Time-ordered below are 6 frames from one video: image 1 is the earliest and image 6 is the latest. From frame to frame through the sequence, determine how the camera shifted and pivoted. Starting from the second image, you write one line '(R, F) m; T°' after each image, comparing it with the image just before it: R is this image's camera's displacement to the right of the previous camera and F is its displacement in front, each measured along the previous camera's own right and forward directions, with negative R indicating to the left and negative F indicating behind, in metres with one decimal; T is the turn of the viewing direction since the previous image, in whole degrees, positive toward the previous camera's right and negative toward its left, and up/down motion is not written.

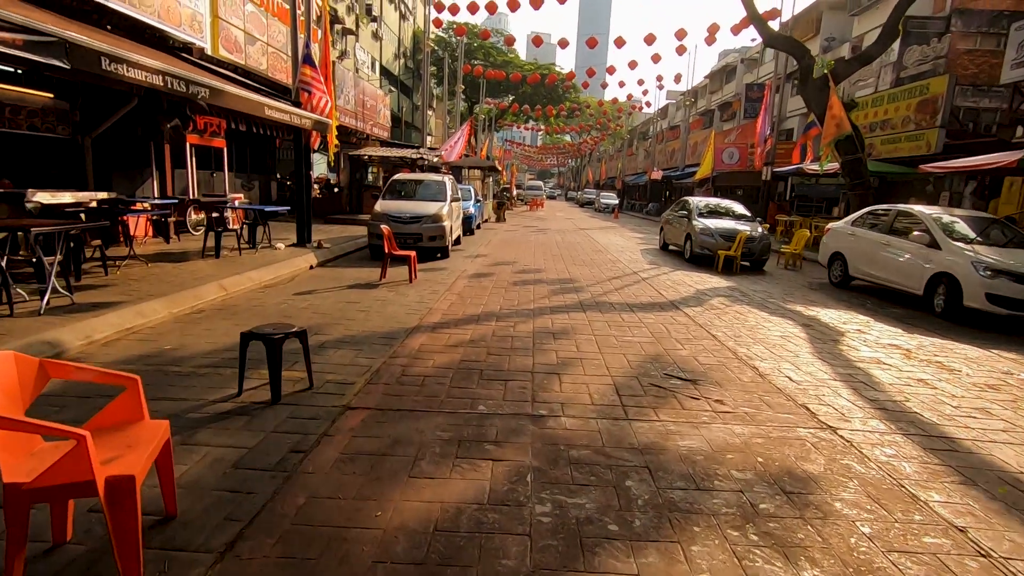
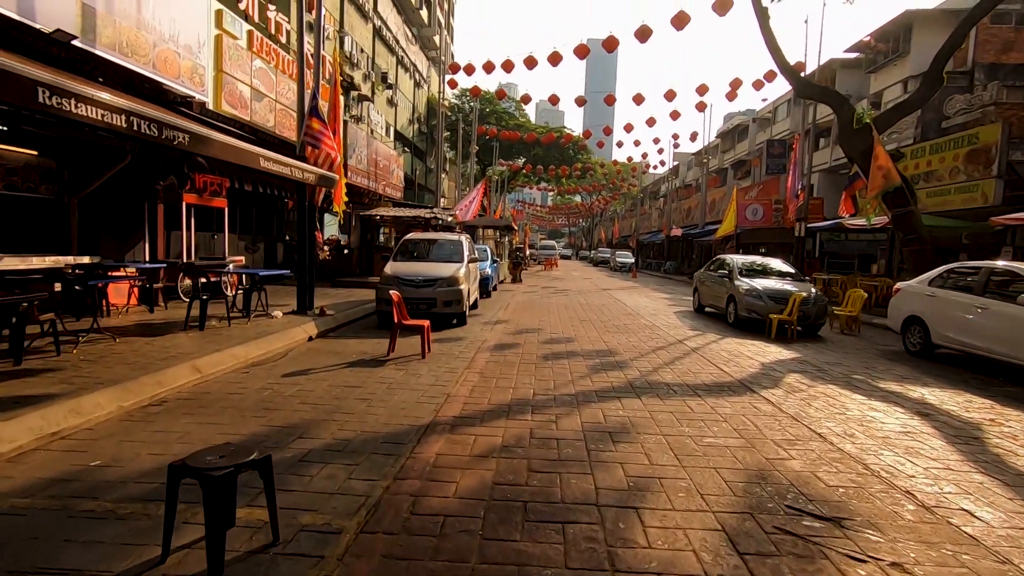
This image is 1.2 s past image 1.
(-0.3, +1.4) m; -1°
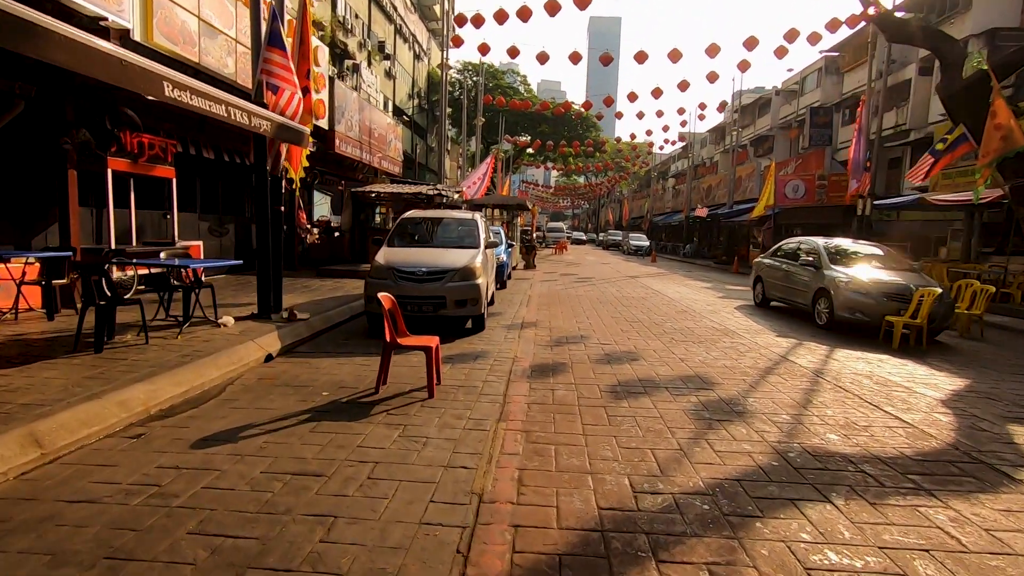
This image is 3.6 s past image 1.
(-0.5, +2.9) m; 0°
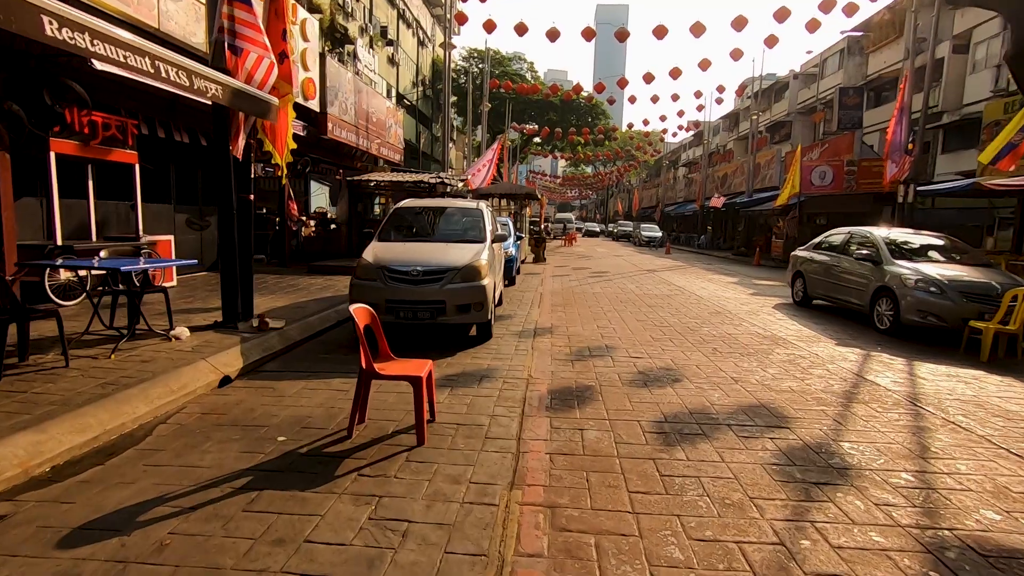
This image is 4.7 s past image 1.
(-0.1, +1.4) m; -1°
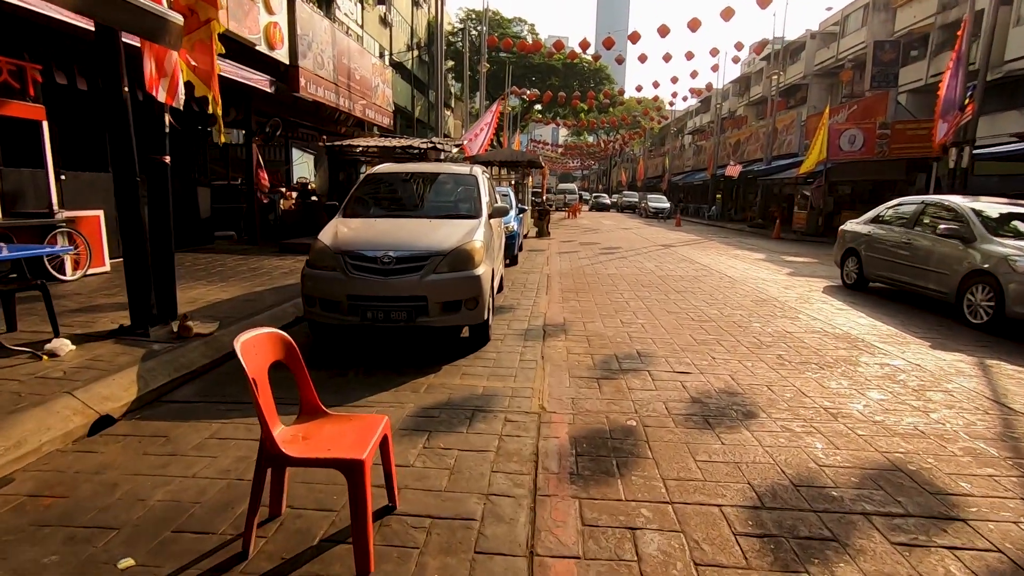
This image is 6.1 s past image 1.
(0.0, +1.8) m; 0°
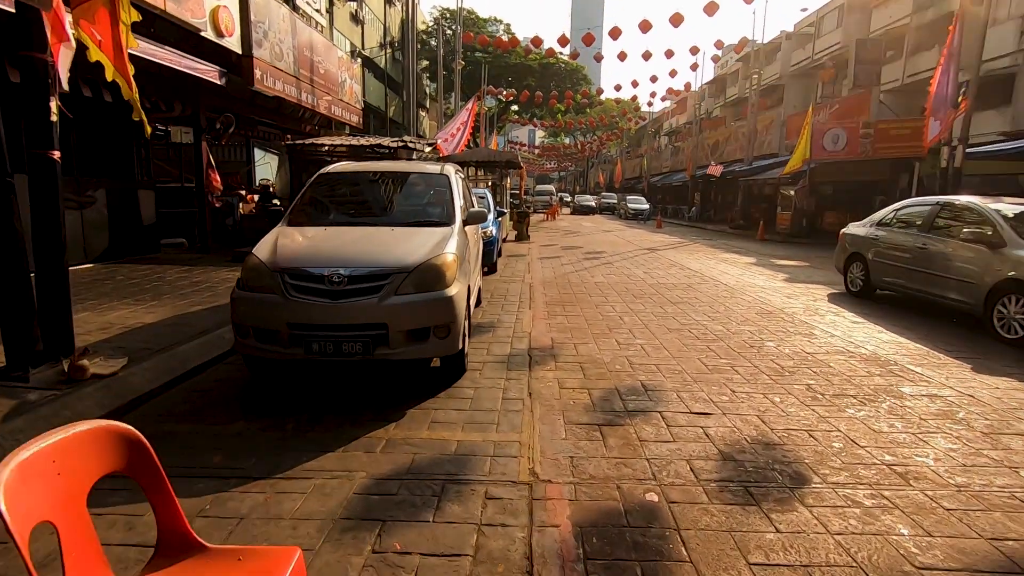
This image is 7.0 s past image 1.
(0.0, +1.0) m; +2°
